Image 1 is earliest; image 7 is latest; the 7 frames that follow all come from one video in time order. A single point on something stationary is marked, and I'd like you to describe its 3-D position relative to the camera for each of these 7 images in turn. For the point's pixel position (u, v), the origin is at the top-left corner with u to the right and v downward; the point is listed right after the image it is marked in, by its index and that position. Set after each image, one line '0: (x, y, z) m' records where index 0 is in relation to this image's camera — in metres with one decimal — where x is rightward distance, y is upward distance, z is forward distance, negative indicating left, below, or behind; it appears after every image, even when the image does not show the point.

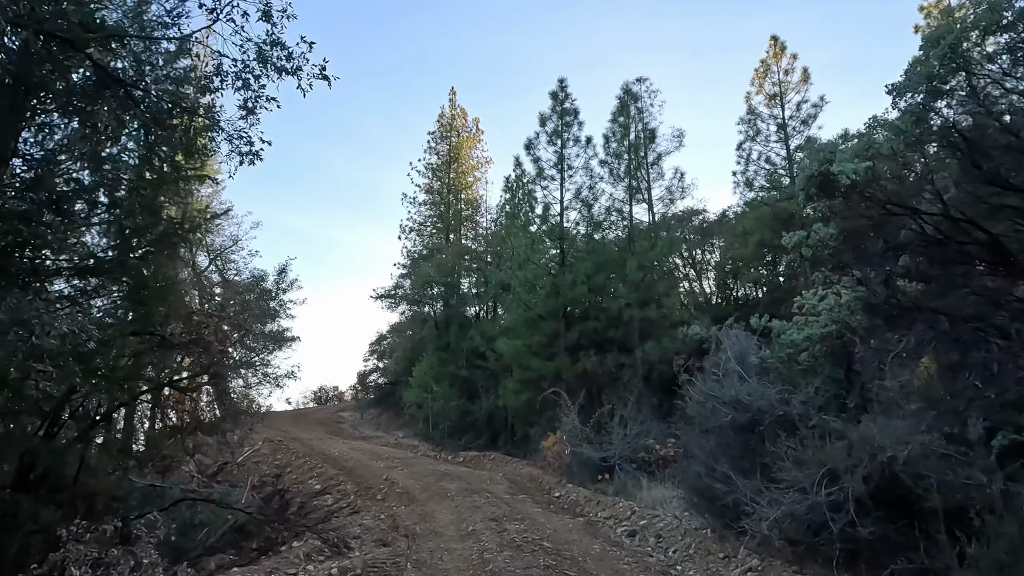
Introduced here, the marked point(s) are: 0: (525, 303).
0: (+0.4, -0.5, +17.3) m
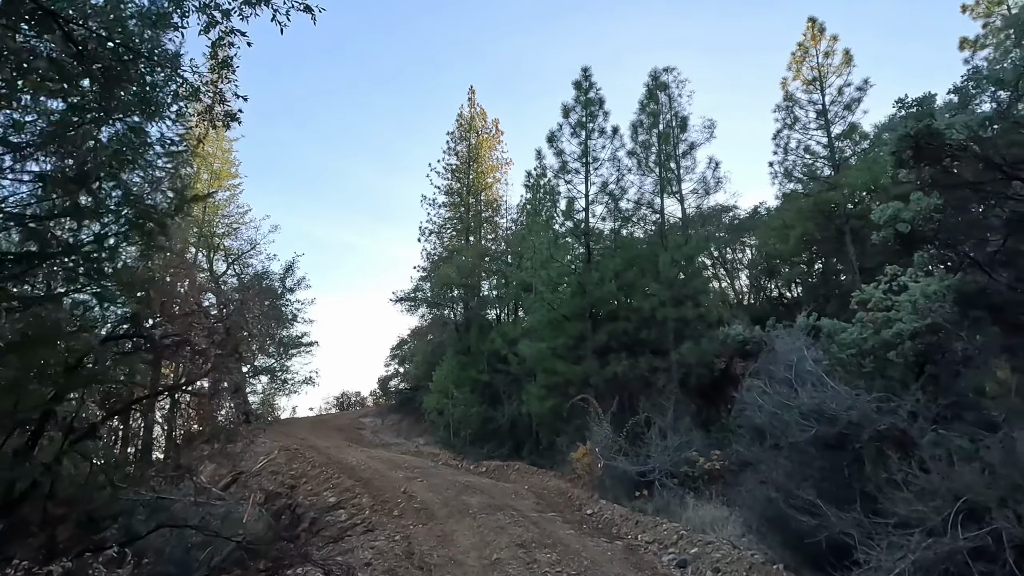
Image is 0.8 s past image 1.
0: (+1.1, -0.5, +16.3) m
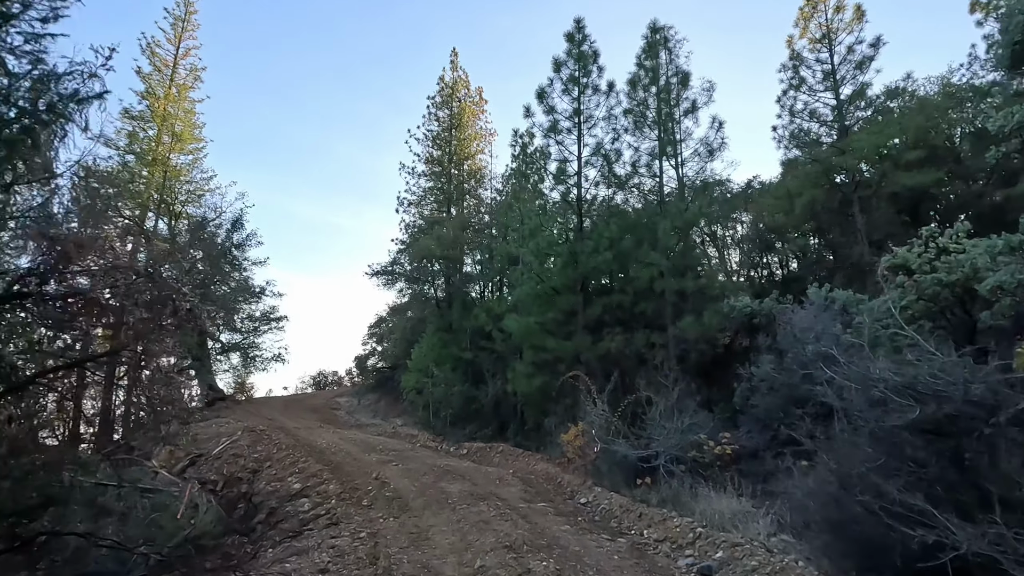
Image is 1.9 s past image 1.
0: (+0.7, +0.4, +15.0) m
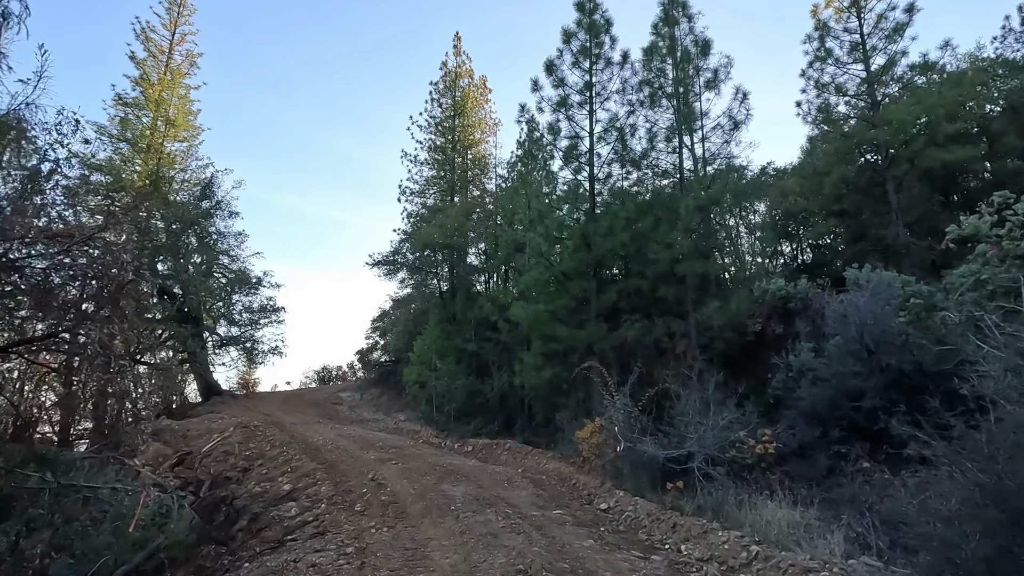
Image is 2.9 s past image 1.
0: (+0.9, +0.8, +13.9) m
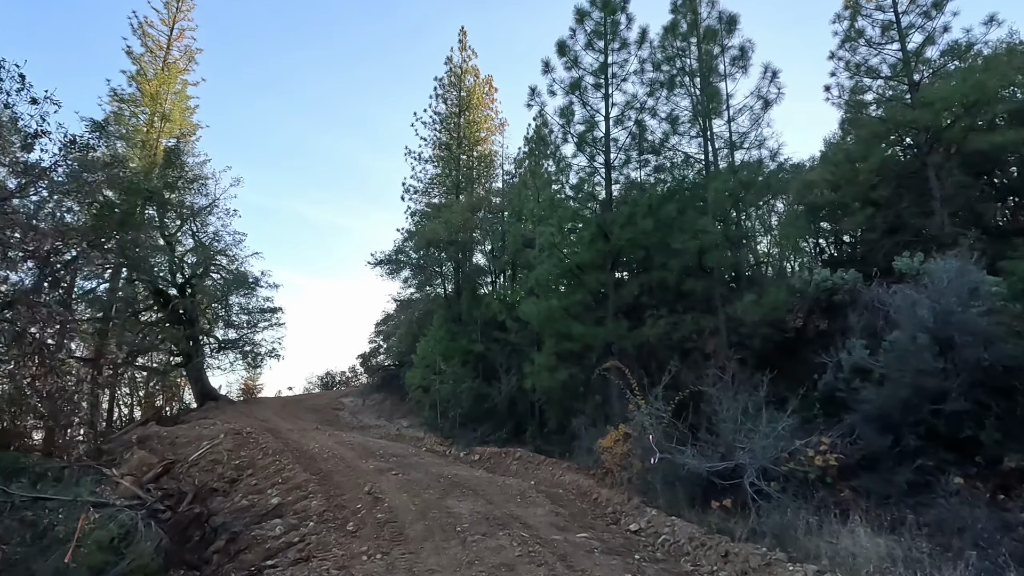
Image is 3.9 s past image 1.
0: (+1.2, +0.9, +12.8) m
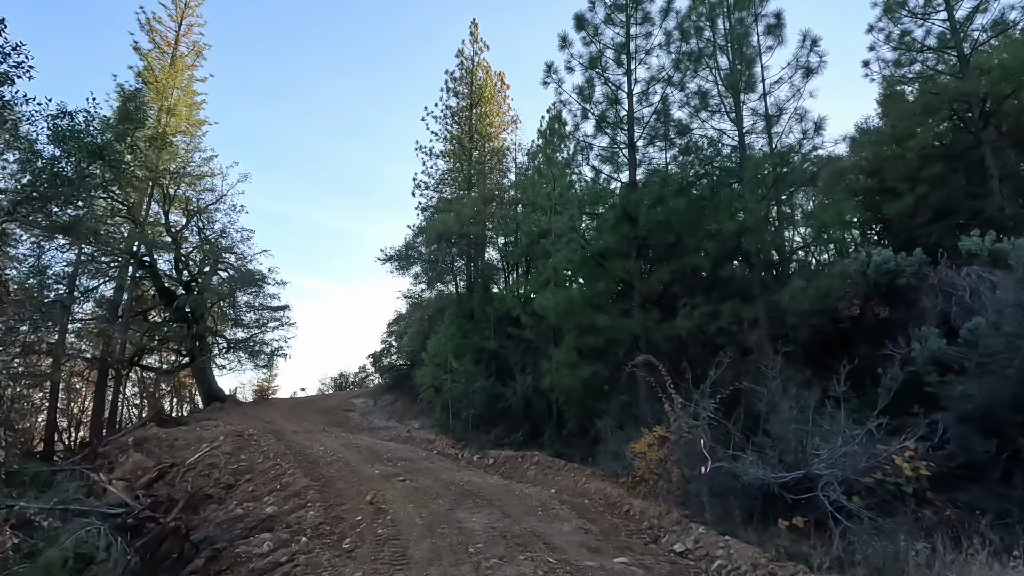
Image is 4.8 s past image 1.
0: (+1.5, +1.1, +11.8) m
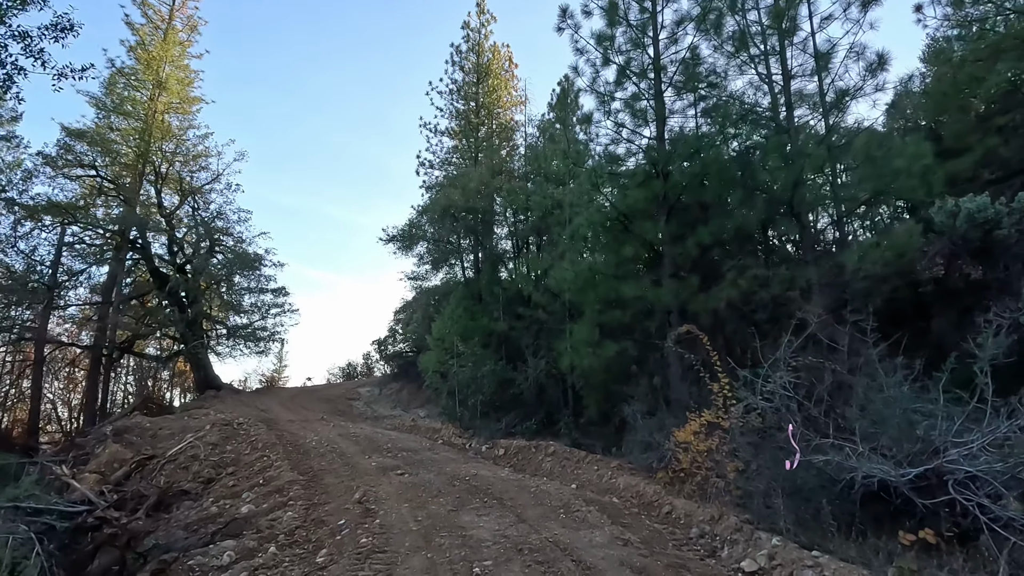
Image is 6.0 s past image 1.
0: (+1.8, +1.8, +10.3) m
